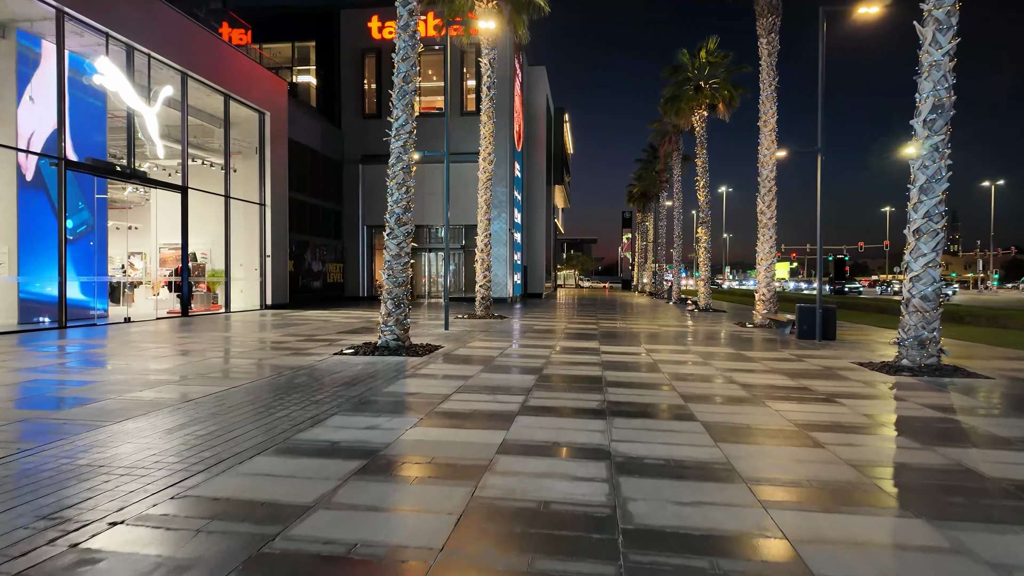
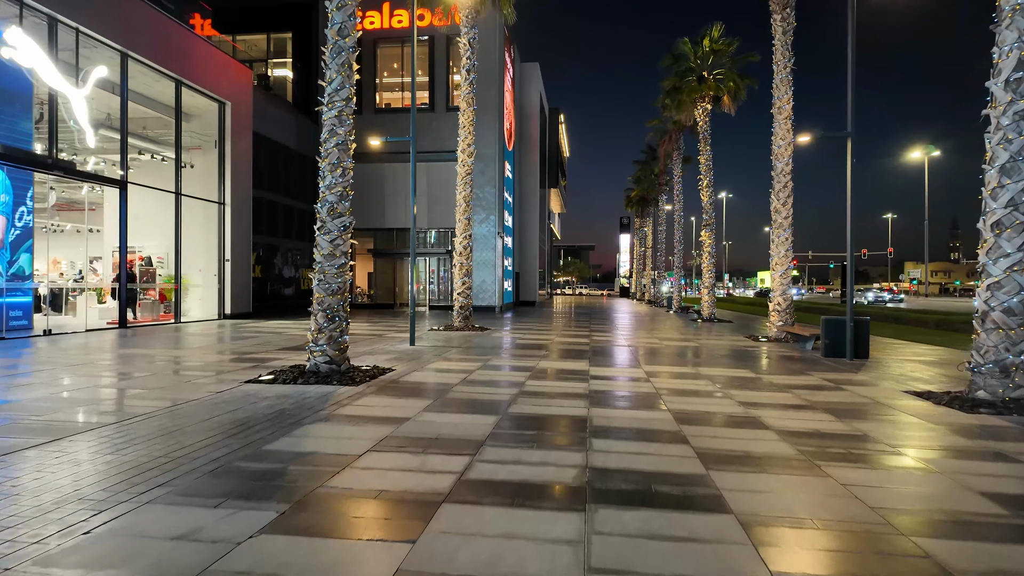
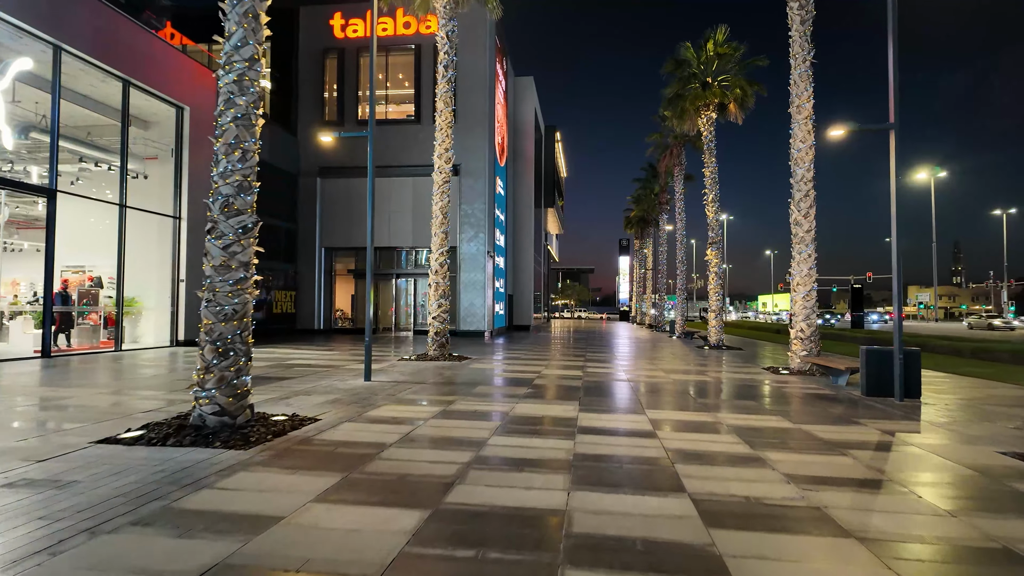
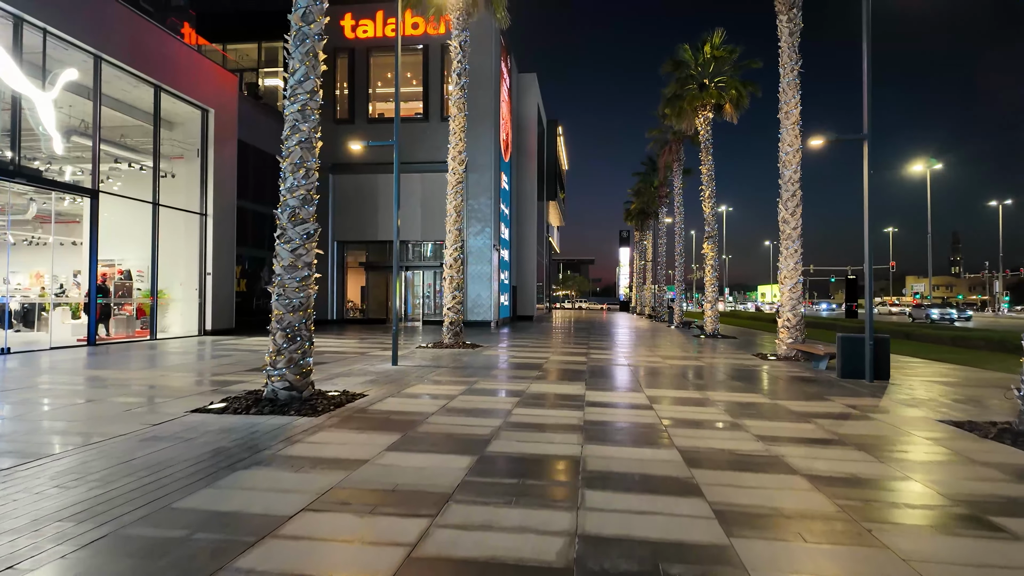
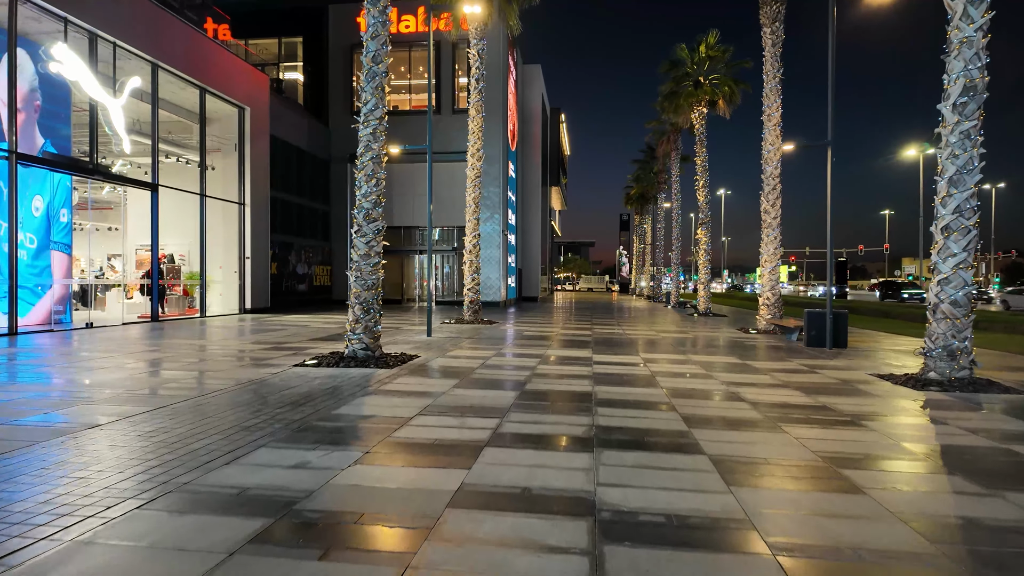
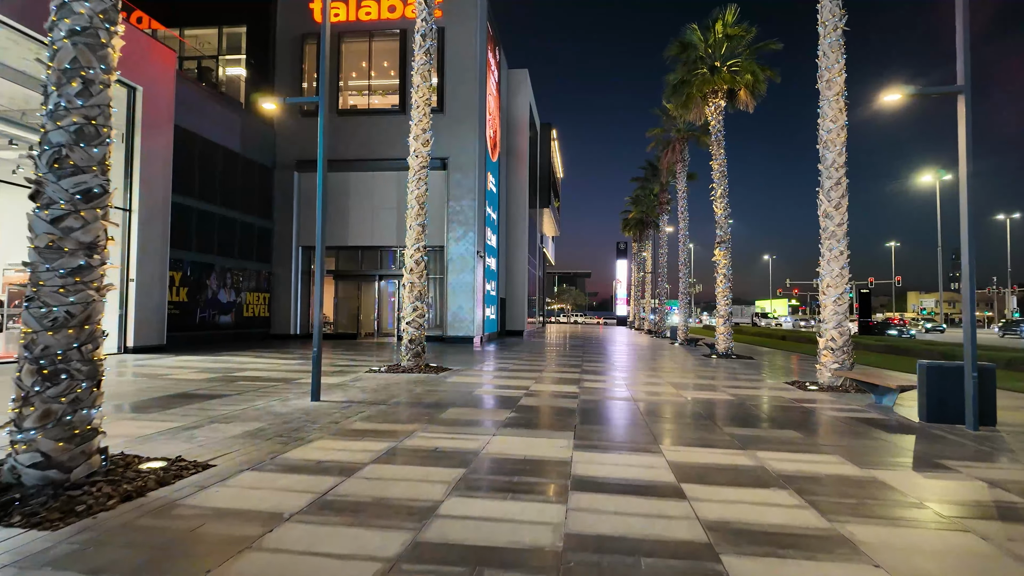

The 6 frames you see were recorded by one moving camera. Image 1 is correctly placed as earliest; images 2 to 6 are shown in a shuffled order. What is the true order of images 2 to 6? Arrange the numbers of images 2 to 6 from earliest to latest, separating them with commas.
5, 2, 4, 3, 6
